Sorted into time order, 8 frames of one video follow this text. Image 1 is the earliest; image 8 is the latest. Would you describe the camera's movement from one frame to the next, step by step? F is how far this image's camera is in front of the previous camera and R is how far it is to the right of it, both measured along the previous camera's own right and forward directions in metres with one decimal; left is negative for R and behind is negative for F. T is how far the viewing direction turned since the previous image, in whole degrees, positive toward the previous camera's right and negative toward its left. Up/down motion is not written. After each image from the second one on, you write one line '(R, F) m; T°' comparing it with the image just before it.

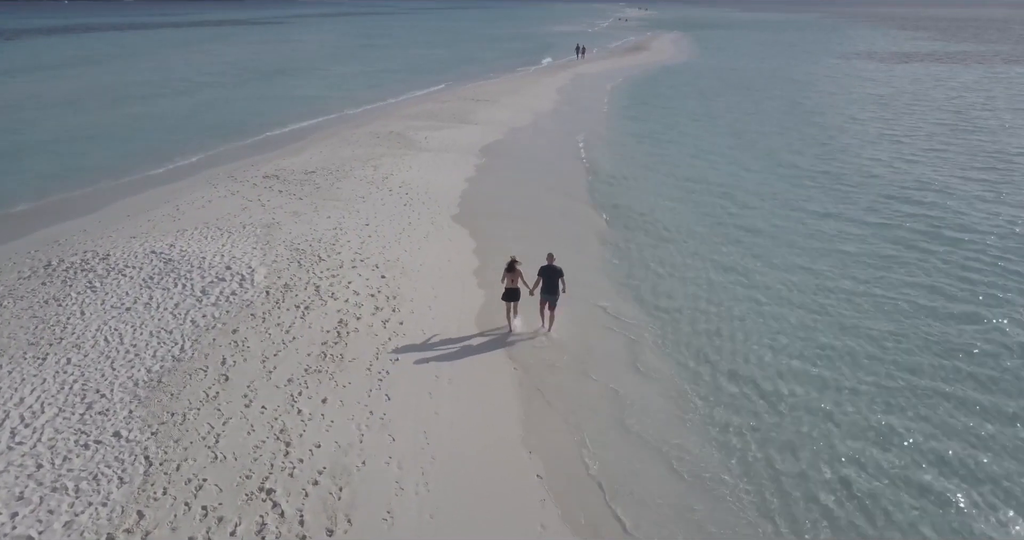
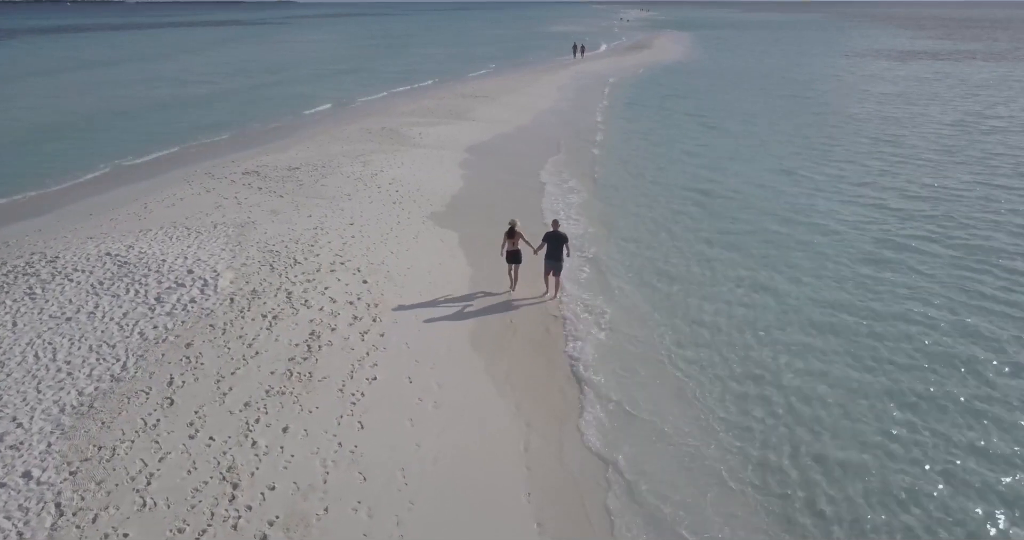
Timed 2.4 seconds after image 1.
(+0.1, +1.4) m; 0°
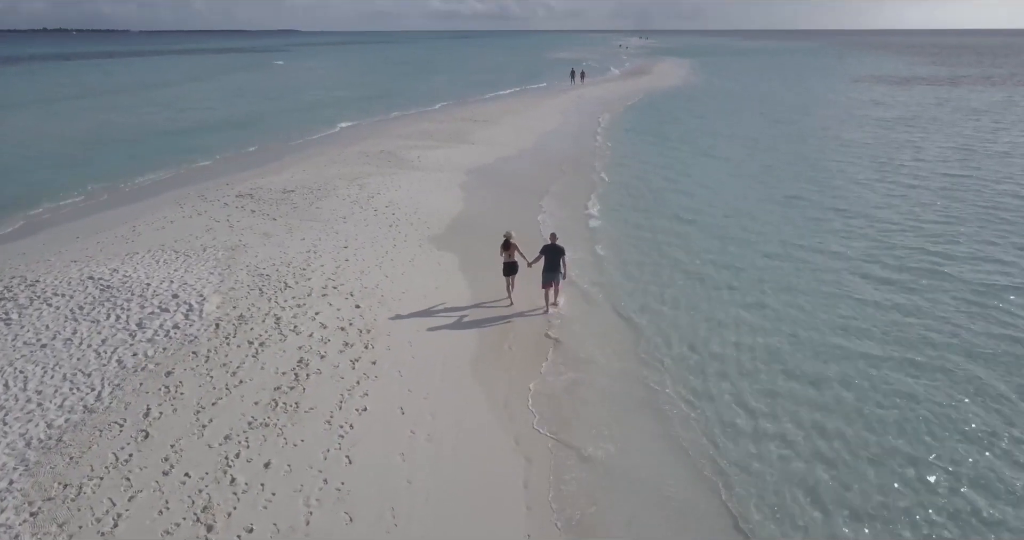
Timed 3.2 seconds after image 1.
(0.0, +0.5) m; 0°
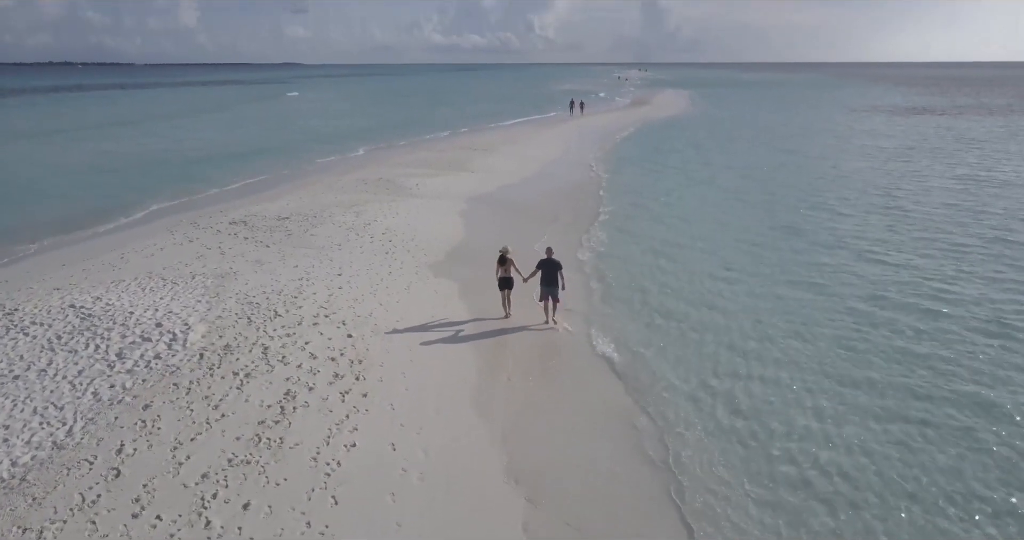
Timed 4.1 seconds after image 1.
(0.0, +0.4) m; 0°
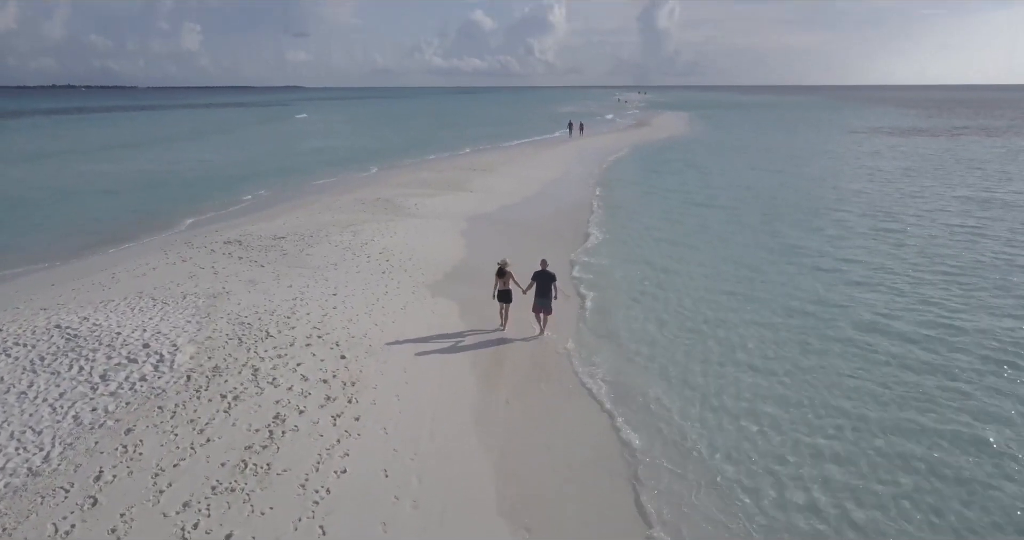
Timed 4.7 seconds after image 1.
(0.0, +0.3) m; 0°
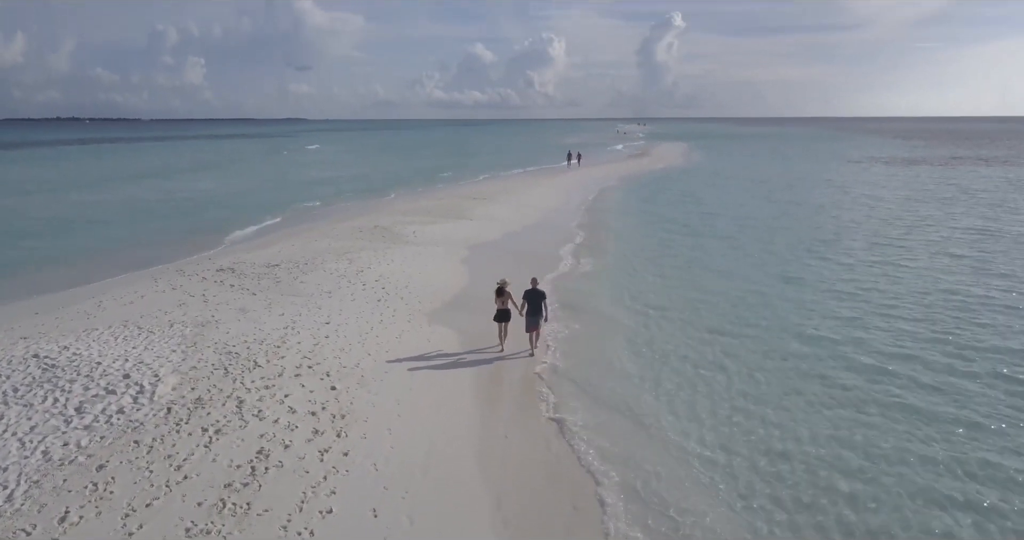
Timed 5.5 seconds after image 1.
(0.0, +0.4) m; 0°
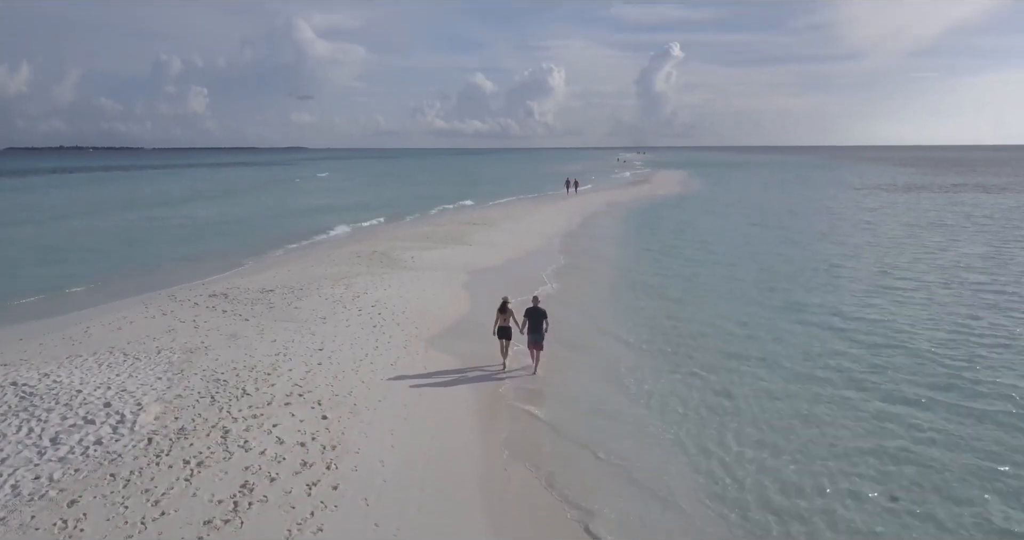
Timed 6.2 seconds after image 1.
(0.0, +0.4) m; 0°
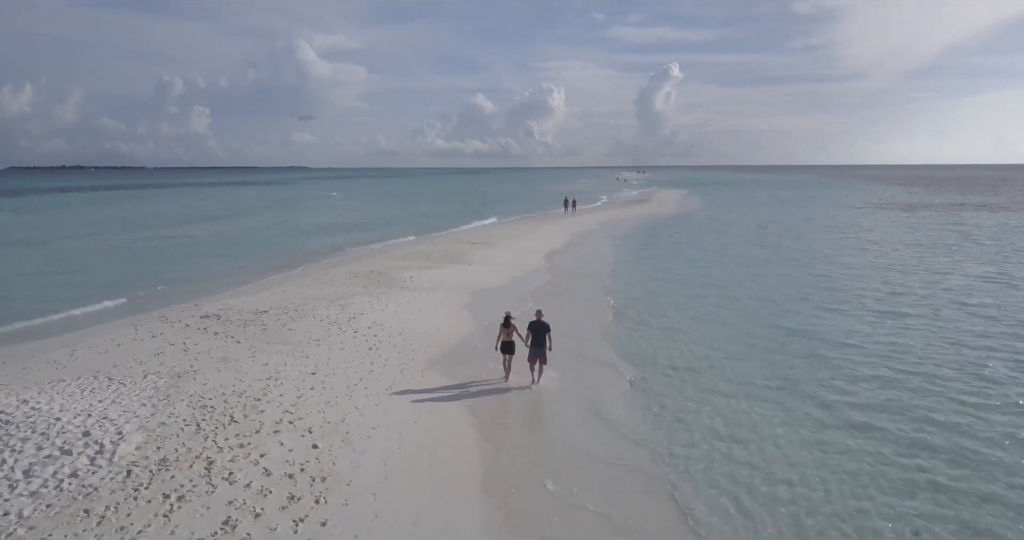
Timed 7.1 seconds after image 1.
(0.0, +0.4) m; 0°
